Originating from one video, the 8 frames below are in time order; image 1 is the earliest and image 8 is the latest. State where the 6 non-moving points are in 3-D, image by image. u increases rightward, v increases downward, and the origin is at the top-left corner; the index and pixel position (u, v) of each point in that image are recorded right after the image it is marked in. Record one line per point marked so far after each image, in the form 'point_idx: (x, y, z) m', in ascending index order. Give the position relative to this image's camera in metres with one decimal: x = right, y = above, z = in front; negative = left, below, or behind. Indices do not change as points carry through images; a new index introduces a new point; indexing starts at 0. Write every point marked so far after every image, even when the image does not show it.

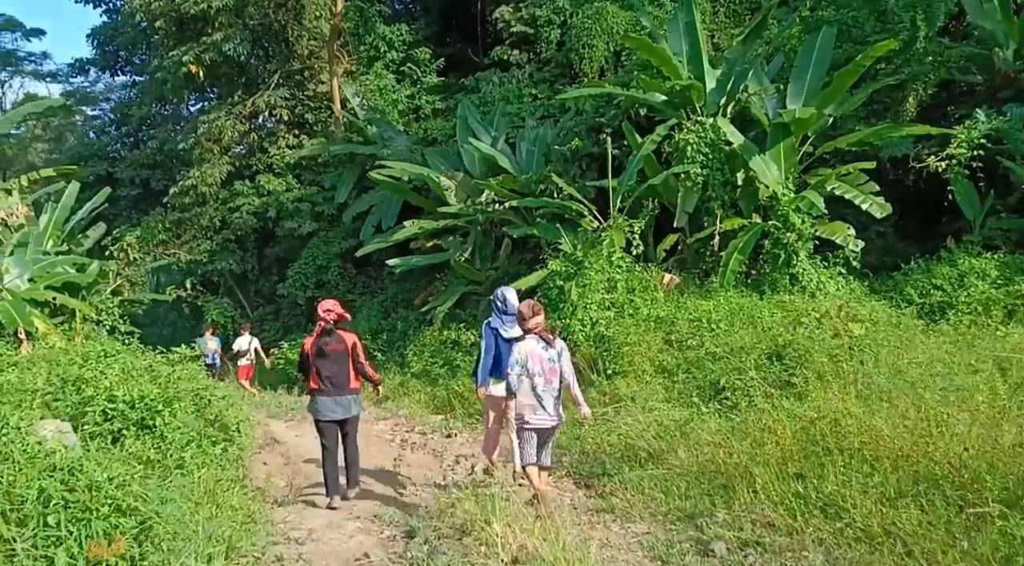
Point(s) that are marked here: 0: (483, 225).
0: (-0.5, +0.9, +13.5) m
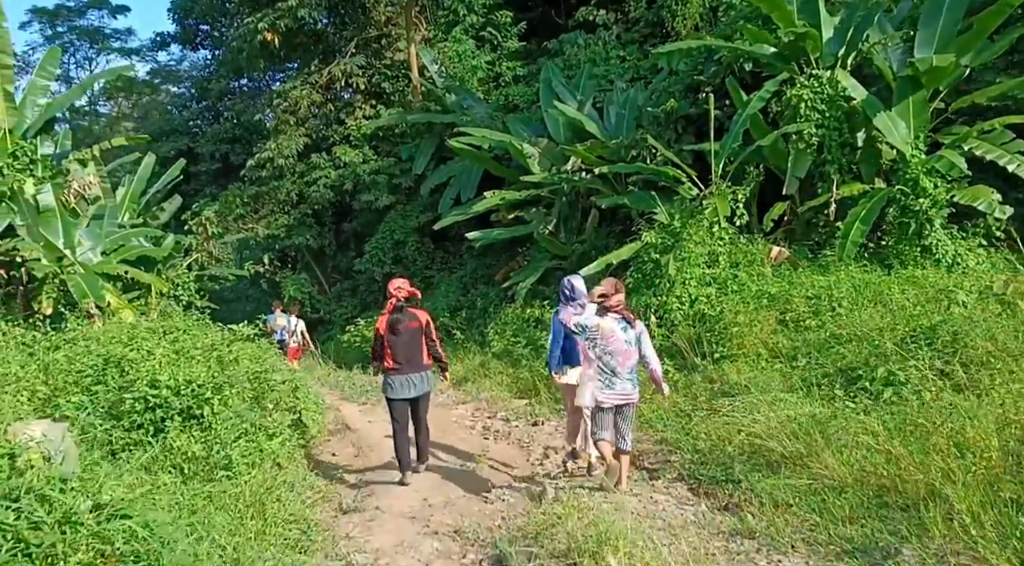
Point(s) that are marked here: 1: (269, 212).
0: (+0.8, +1.3, +12.6) m
1: (-5.1, +1.5, +17.8) m
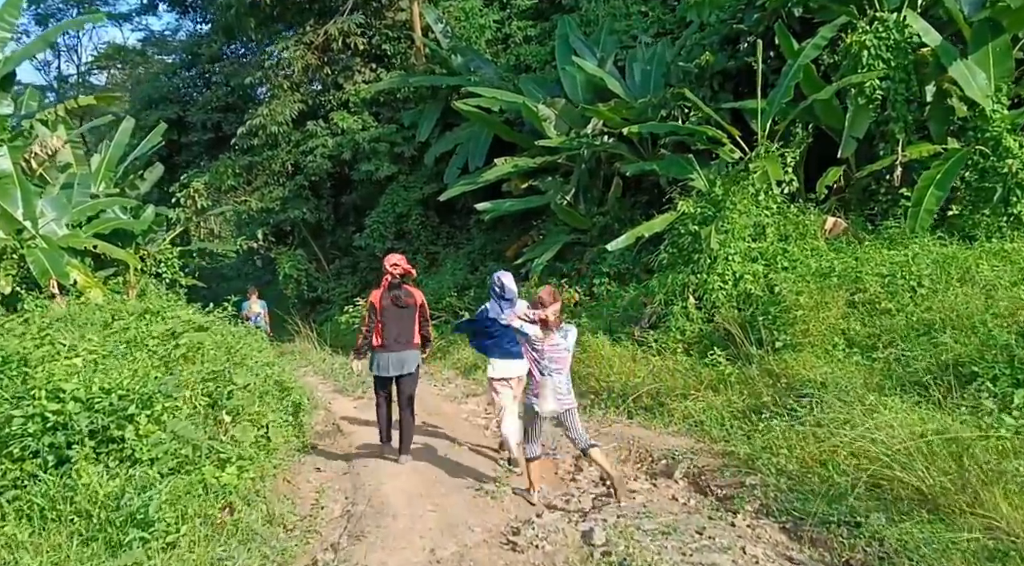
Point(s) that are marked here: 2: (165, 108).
0: (+1.0, +1.6, +11.4) m
1: (-4.9, +1.9, +16.6) m
2: (-8.0, +4.0, +19.6) m
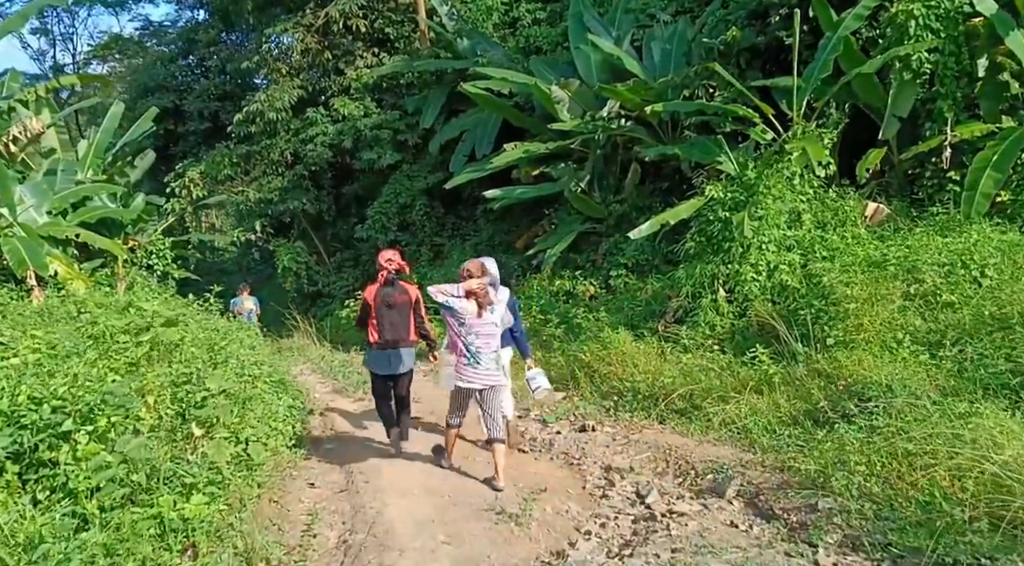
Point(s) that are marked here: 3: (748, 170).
0: (+1.1, +1.7, +10.7) m
1: (-4.7, +2.1, +15.9) m
2: (-7.9, +4.2, +18.9) m
3: (+2.2, +1.1, +7.9) m
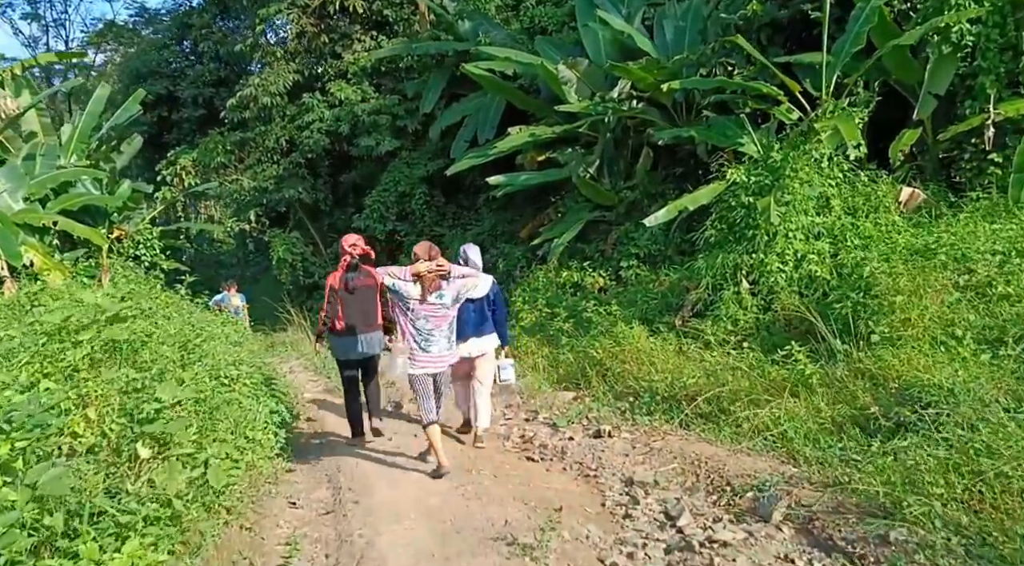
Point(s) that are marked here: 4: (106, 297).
0: (+1.2, +1.8, +10.1) m
1: (-4.7, +2.2, +15.3) m
2: (-7.8, +4.4, +18.3) m
3: (+2.3, +1.1, +7.3) m
4: (-3.5, -0.1, +7.3) m
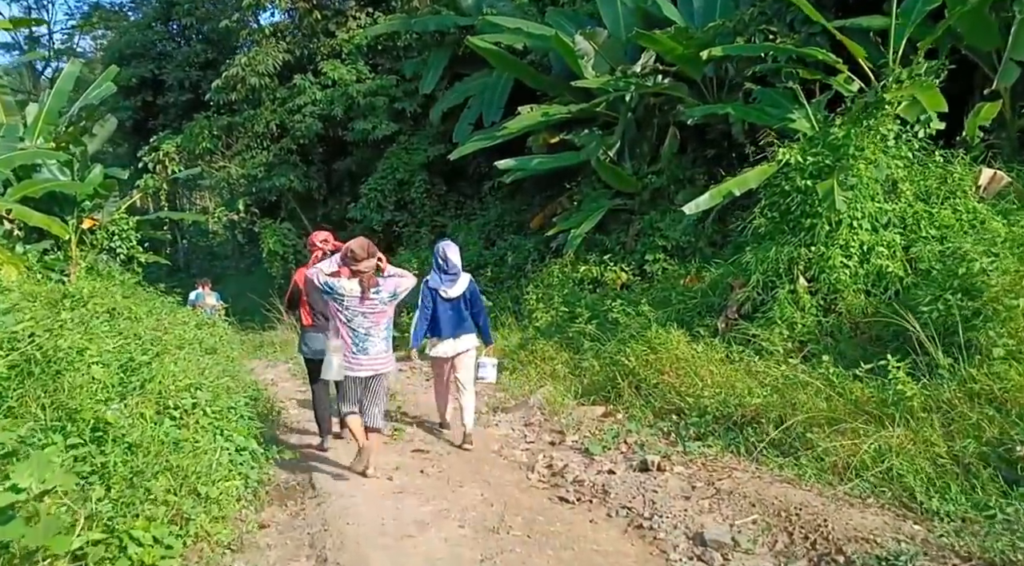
0: (+1.3, +1.9, +9.1) m
1: (-4.6, +2.3, +14.3) m
2: (-7.7, +4.5, +17.3) m
3: (+2.4, +1.2, +6.3) m
4: (-3.4, -0.1, +6.3) m
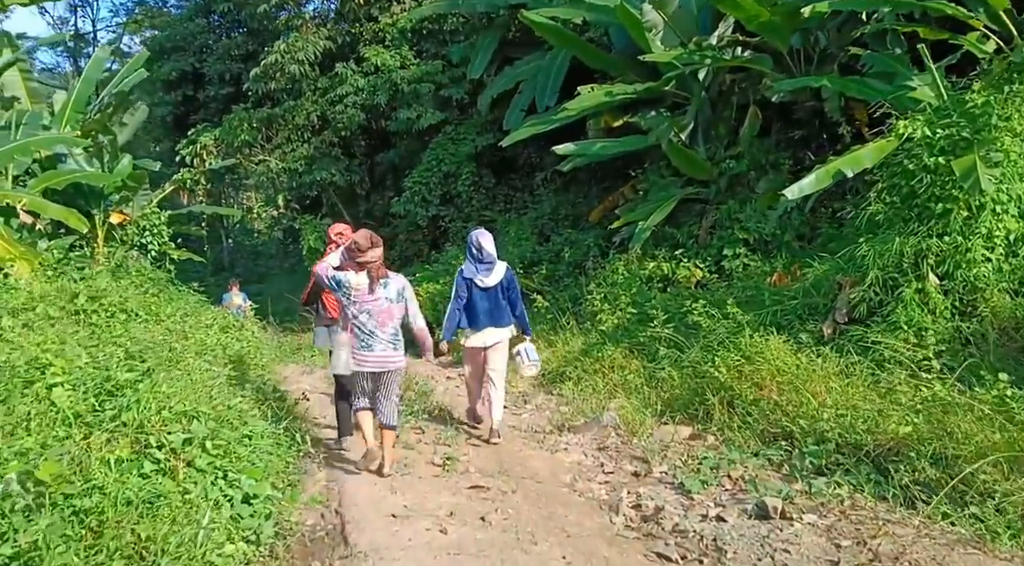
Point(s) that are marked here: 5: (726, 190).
0: (+1.9, +1.9, +8.1) m
1: (-3.7, +2.3, +13.6) m
2: (-6.7, +4.5, +16.7) m
3: (+2.8, +1.2, +5.3) m
4: (-2.9, -0.1, +5.6) m
5: (+2.0, +0.9, +8.0) m
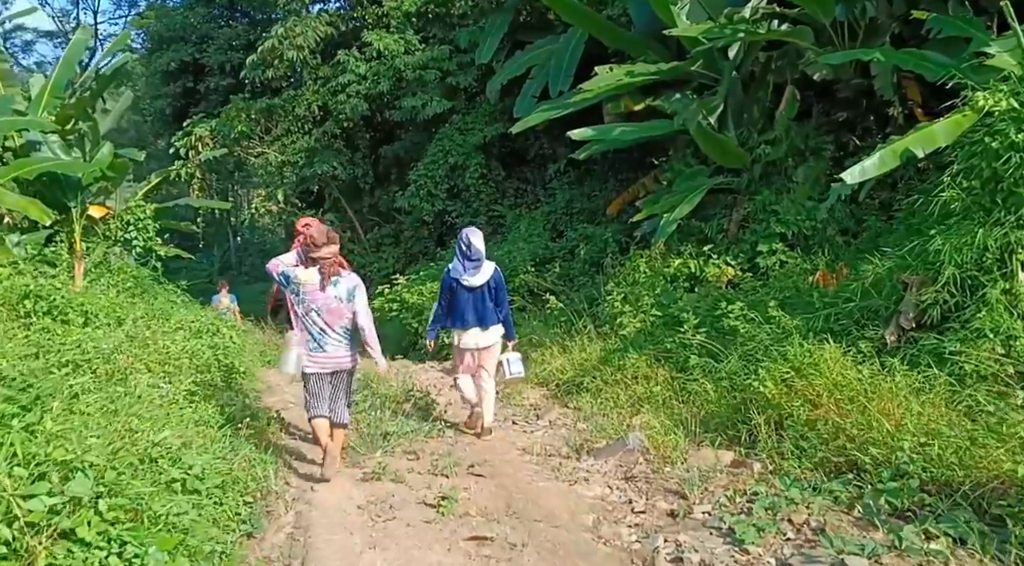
0: (+2.0, +1.9, +7.4) m
1: (-3.5, +2.4, +12.9) m
2: (-6.5, +4.5, +16.0) m
3: (+2.9, +1.2, +4.5) m
4: (-2.9, -0.1, +4.9) m
5: (+2.1, +0.9, +7.2) m
